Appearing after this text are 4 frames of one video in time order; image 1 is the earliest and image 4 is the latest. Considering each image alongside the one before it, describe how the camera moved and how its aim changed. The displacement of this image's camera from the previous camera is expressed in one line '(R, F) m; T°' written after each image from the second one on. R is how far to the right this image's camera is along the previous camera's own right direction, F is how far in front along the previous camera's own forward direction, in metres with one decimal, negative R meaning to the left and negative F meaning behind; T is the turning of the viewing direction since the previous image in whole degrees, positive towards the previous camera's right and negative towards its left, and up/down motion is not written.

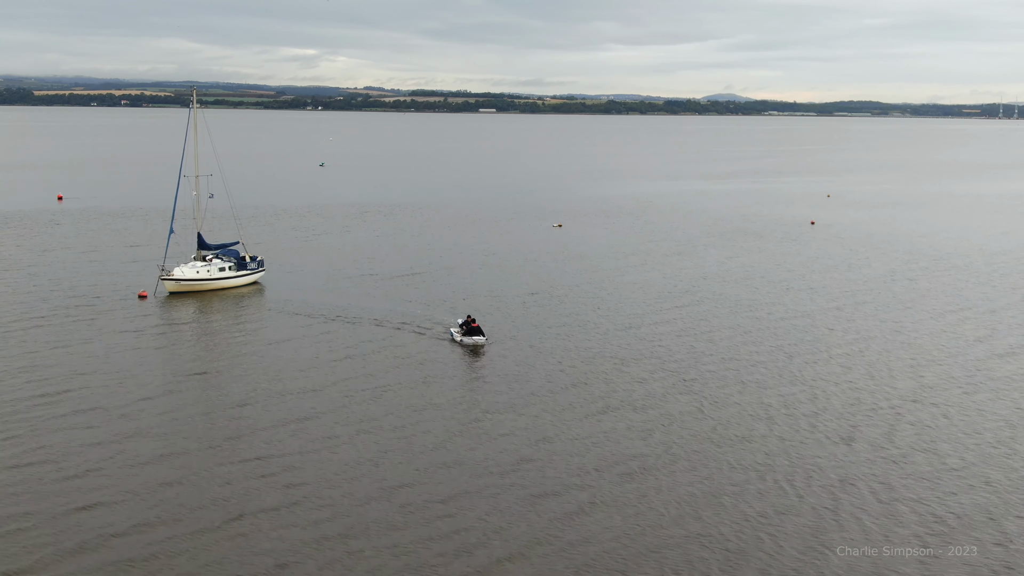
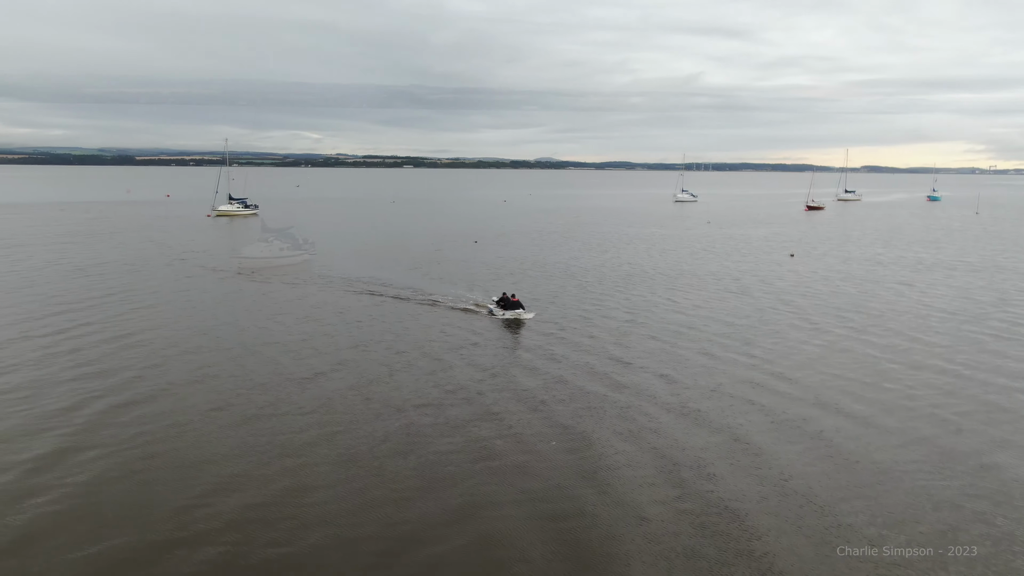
(-0.2, -1.6) m; -3°
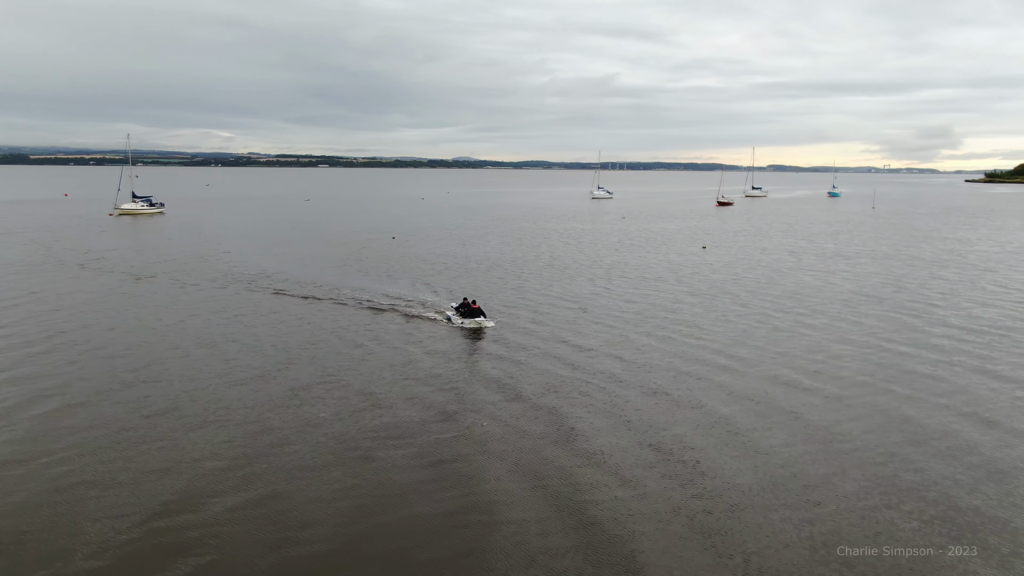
(-0.8, +1.3) m; +6°
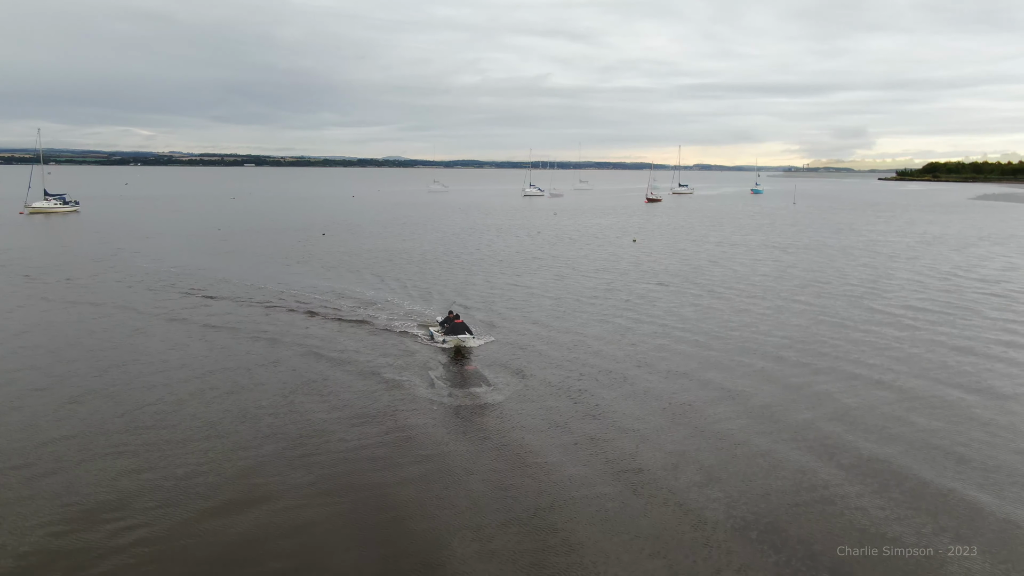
(-3.0, -1.1) m; +12°
